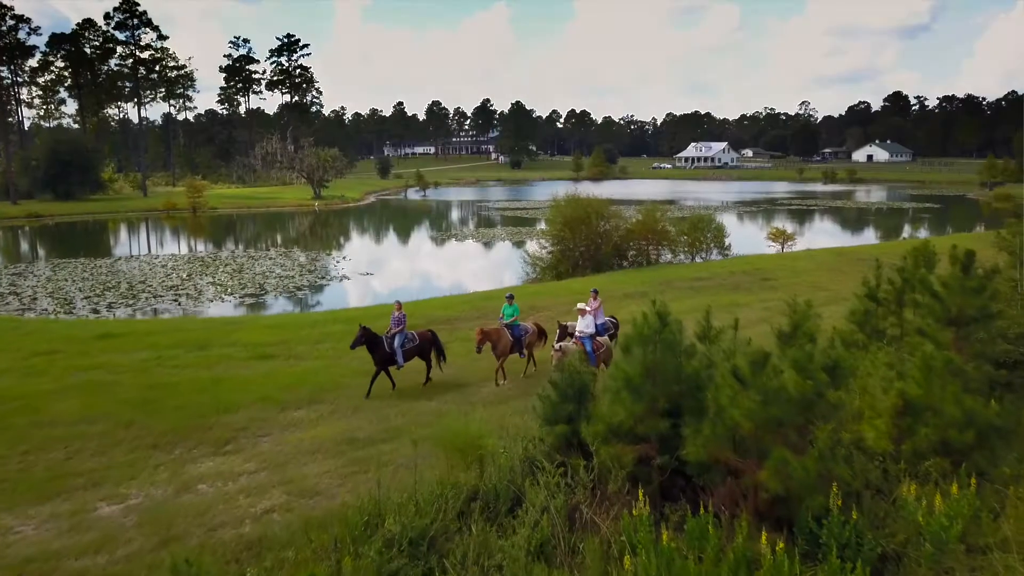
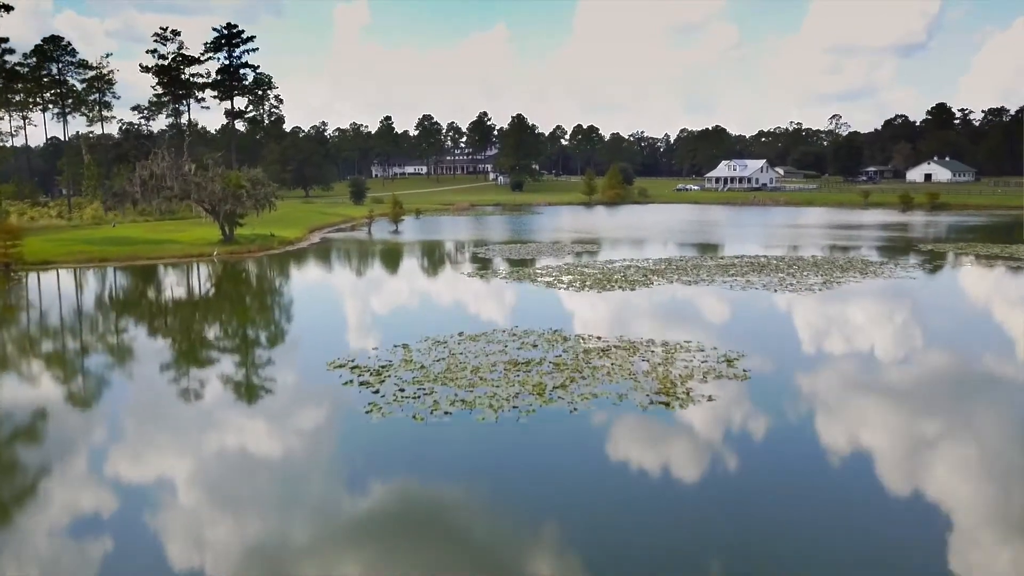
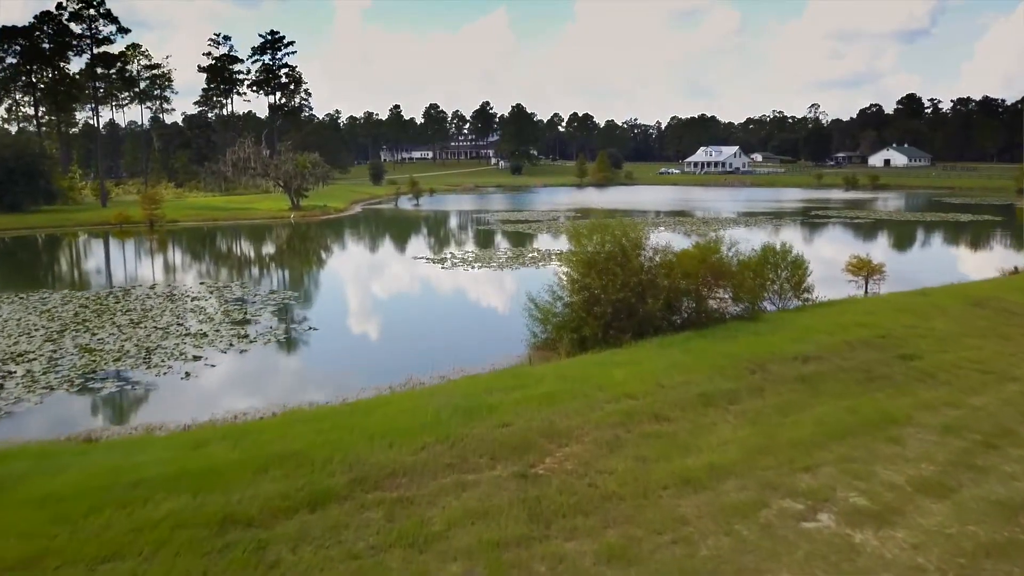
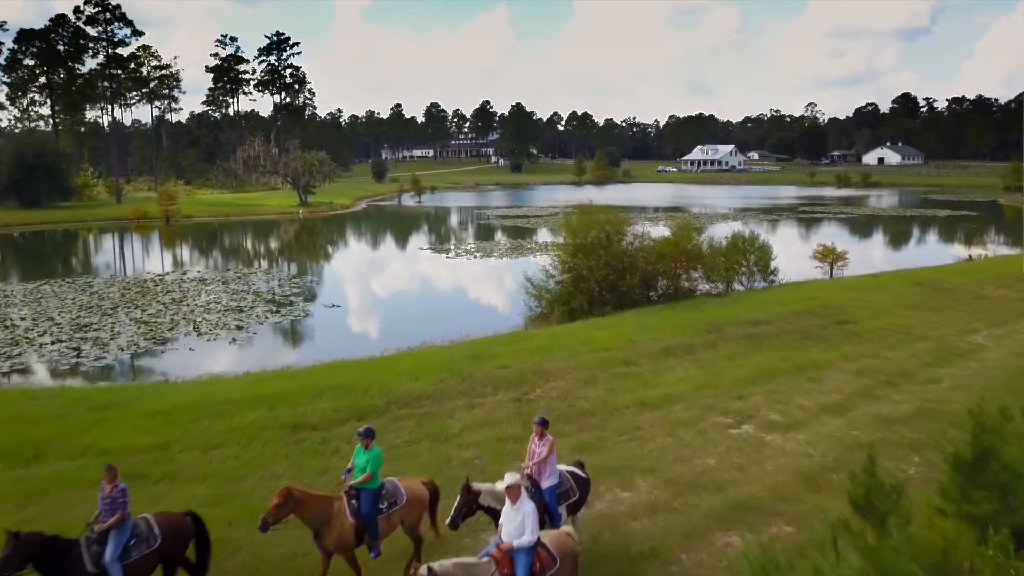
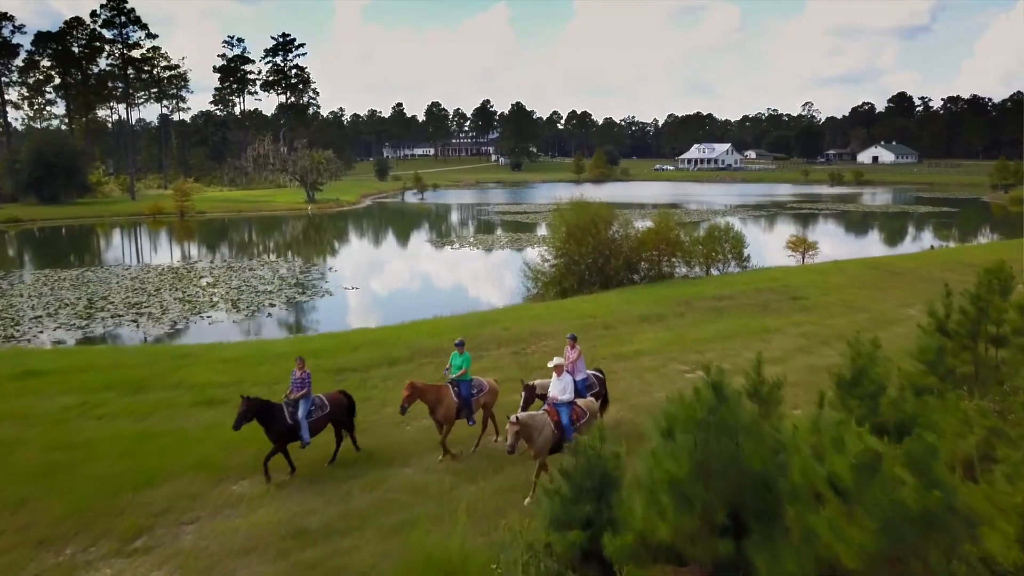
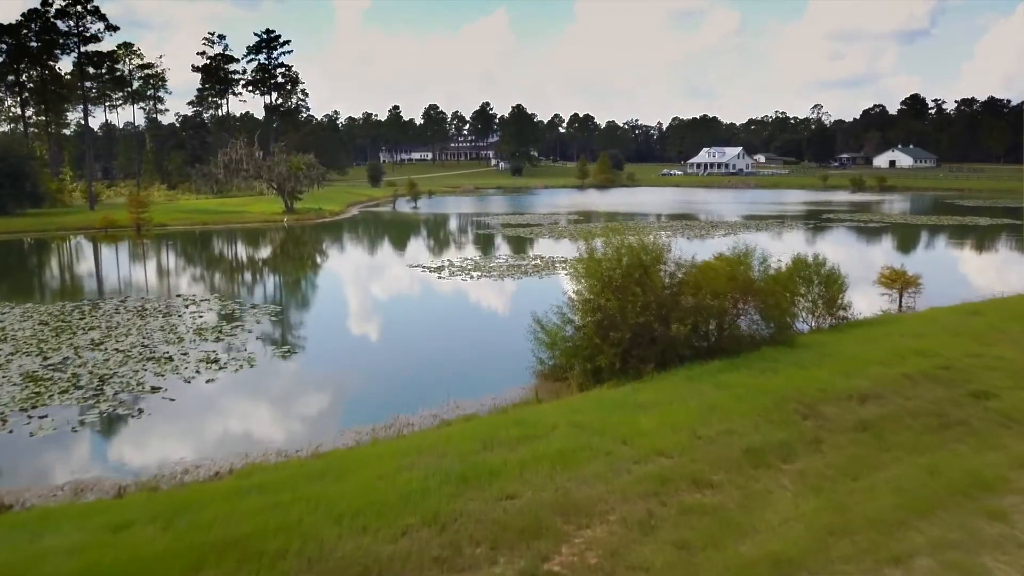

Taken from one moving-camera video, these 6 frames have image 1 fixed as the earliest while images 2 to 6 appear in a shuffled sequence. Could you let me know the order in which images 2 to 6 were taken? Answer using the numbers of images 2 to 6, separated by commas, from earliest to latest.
5, 4, 3, 6, 2
